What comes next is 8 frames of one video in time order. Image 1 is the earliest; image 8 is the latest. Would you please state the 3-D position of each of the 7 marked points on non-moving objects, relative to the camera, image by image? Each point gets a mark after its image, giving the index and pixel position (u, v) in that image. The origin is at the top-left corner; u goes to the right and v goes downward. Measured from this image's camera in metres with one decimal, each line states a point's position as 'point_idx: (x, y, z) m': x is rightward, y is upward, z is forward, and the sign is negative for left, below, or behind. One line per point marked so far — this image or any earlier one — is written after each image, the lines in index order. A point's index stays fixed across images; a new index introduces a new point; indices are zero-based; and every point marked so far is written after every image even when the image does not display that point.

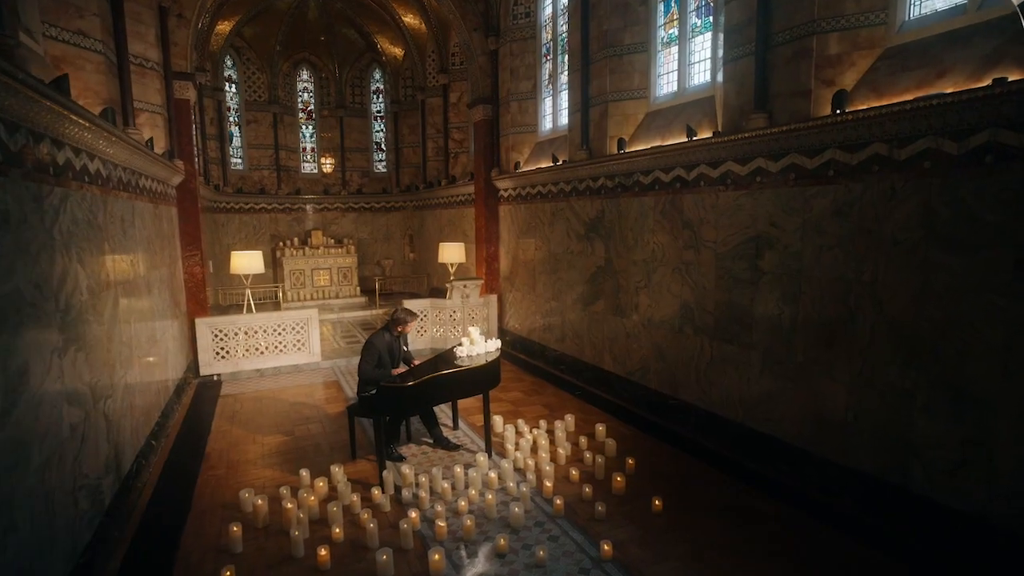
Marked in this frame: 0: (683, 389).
0: (+2.0, -1.2, +6.4) m
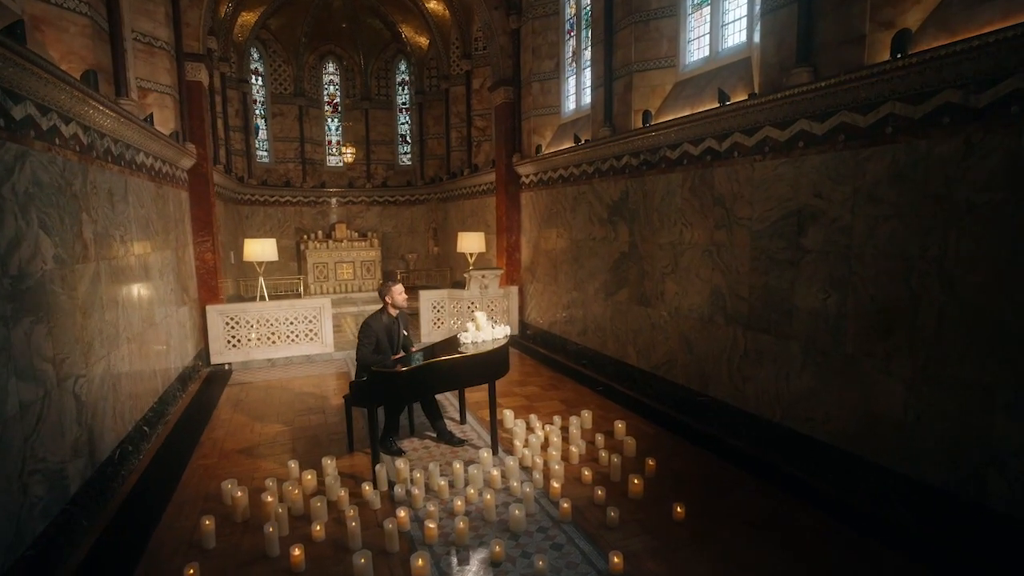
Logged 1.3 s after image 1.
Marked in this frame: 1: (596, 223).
0: (+2.1, -1.0, +5.8) m
1: (+1.2, +0.9, +7.9) m
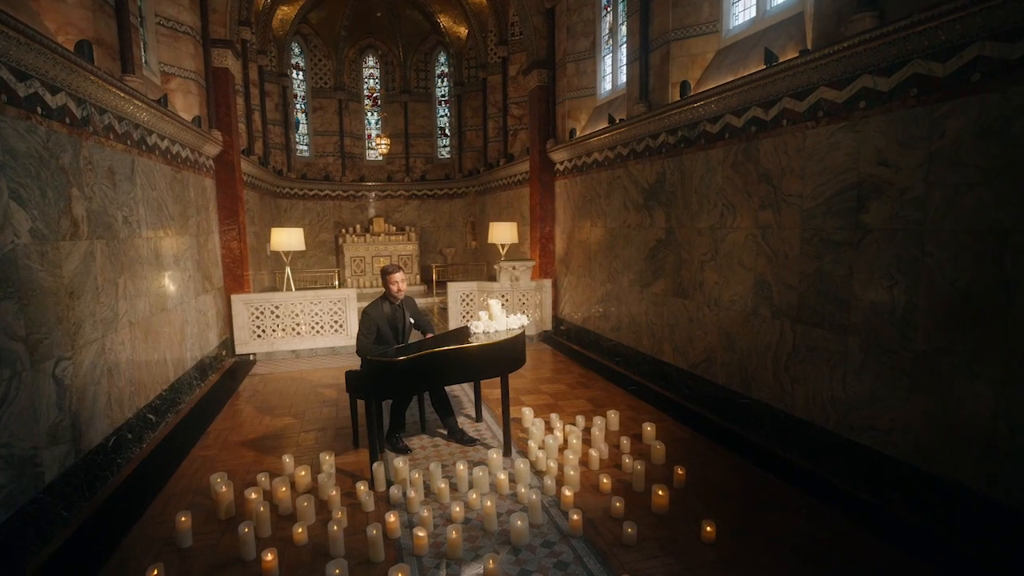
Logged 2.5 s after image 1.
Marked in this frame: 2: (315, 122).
0: (+2.3, -0.9, +5.1) m
1: (+1.6, +1.1, +7.3) m
2: (-5.8, +4.9, +16.1) m
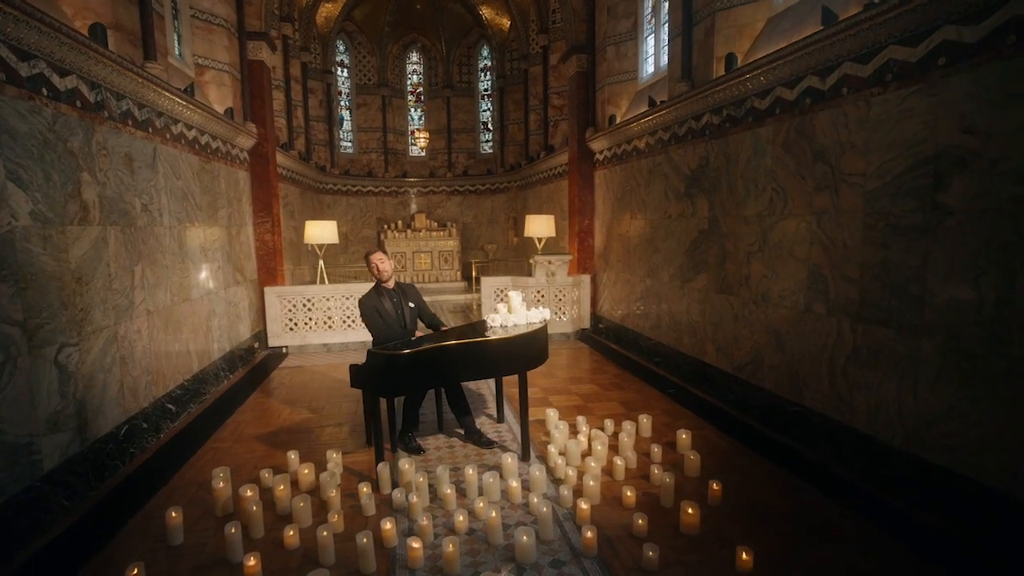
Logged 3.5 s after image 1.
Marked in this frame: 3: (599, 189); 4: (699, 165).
0: (+2.5, -0.9, +4.5) m
1: (+2.0, +1.1, +6.8) m
2: (-4.6, +5.1, +16.2) m
3: (+1.5, +1.7, +9.3) m
4: (+2.1, +1.4, +6.1) m
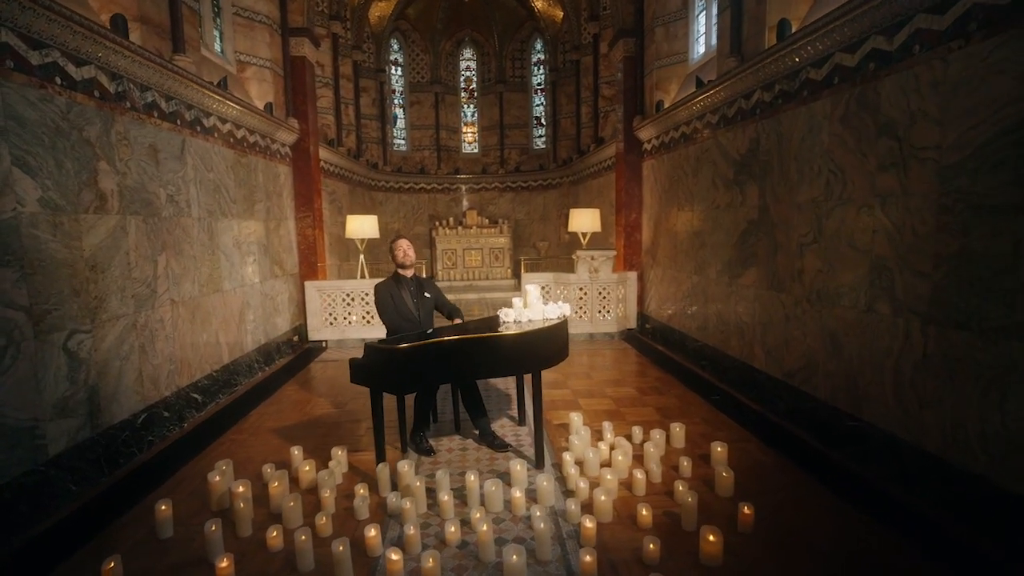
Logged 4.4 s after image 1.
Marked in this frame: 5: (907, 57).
0: (+2.6, -0.8, +3.9) m
1: (+2.4, +1.2, +6.2) m
2: (-3.0, +5.2, +16.3) m
3: (+2.2, +1.7, +8.8) m
4: (+2.4, +1.4, +5.5) m
5: (+2.5, +1.5, +3.5) m
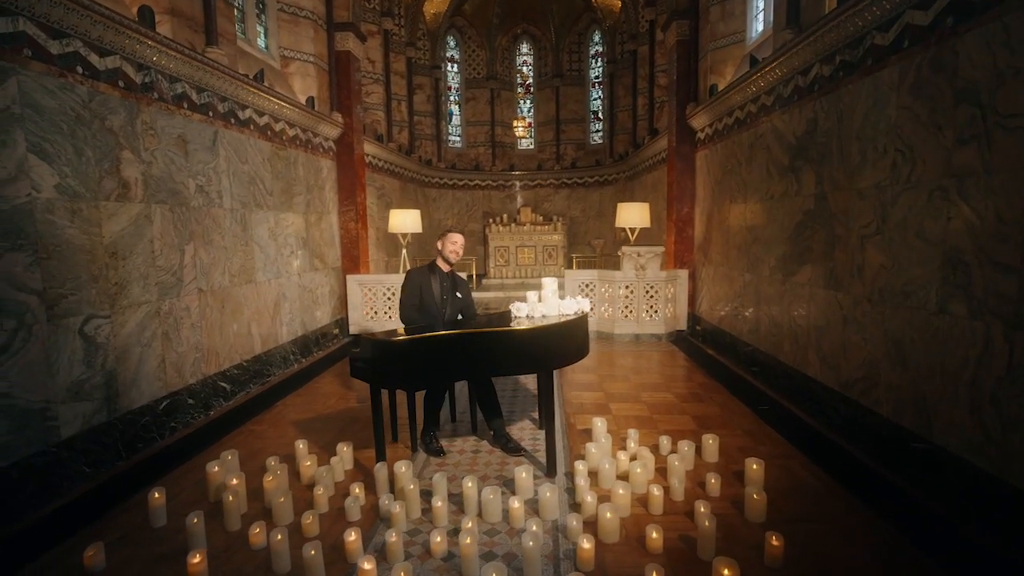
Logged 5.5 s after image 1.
0: (+2.6, -0.8, +3.3) m
1: (+2.7, +1.2, +5.6) m
2: (-1.3, +5.3, +16.3) m
3: (+2.8, +1.7, +8.2) m
4: (+2.7, +1.4, +4.9) m
5: (+2.6, +1.5, +2.9) m
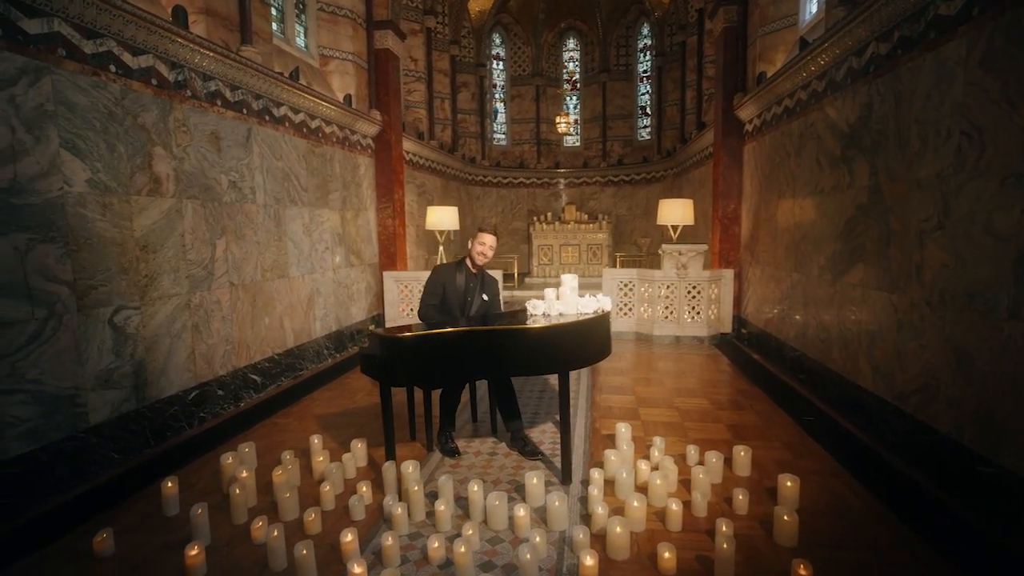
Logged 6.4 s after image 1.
0: (+2.6, -0.8, +2.9) m
1: (+3.0, +1.2, +5.1) m
2: (0.0, +5.3, +16.2) m
3: (+3.4, +1.7, +7.7) m
4: (+2.9, +1.4, +4.5) m
5: (+2.6, +1.5, +2.5) m
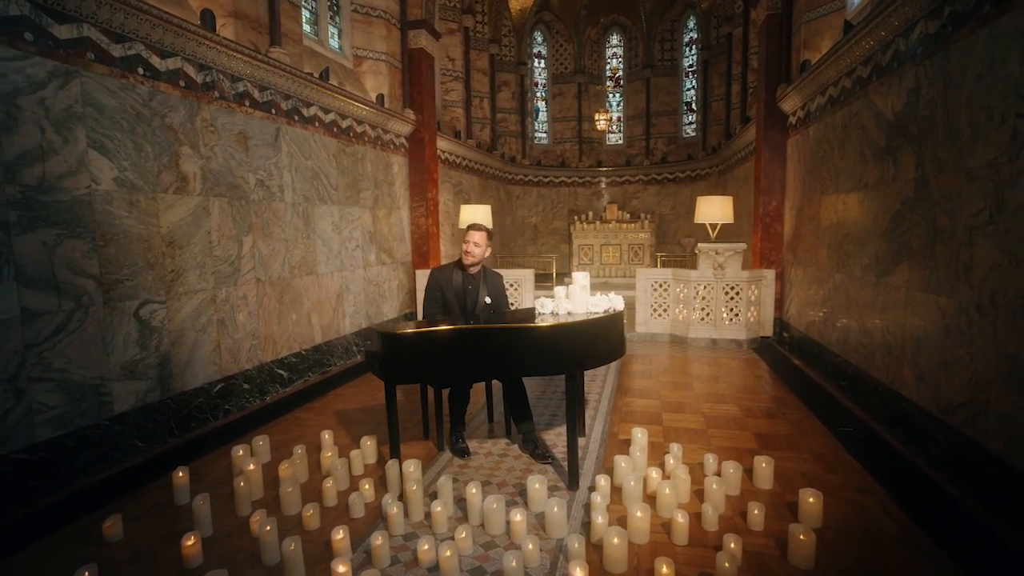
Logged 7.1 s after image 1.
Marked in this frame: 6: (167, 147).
0: (+2.6, -0.8, +2.5) m
1: (+3.2, +1.1, +4.8) m
2: (+1.2, +5.3, +16.0) m
3: (+3.8, +1.7, +7.3) m
4: (+3.0, +1.4, +4.1) m
5: (+2.5, +1.5, +2.2) m
6: (-2.7, +1.1, +4.3) m
